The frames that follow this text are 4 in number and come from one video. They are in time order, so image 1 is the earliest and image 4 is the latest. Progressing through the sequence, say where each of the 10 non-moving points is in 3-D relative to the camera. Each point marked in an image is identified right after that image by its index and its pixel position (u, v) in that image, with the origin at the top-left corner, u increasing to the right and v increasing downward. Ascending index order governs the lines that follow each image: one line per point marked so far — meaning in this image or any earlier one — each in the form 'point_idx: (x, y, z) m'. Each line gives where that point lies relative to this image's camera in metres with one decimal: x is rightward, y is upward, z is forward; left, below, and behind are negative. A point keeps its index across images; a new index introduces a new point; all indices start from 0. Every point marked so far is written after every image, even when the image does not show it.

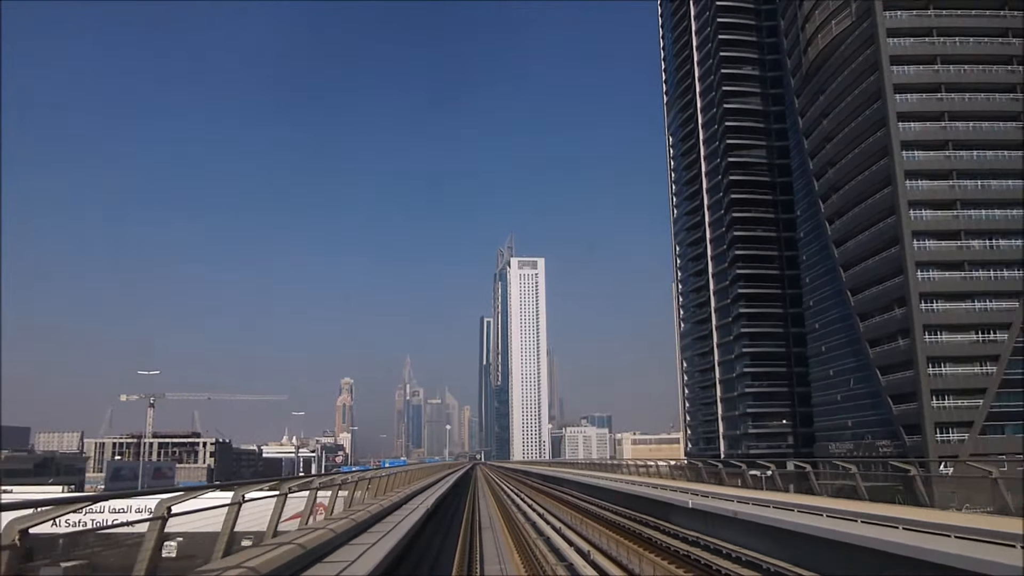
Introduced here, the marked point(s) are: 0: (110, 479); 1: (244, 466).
0: (-6.7, -3.1, +12.7) m
1: (-6.9, -4.6, +19.6) m
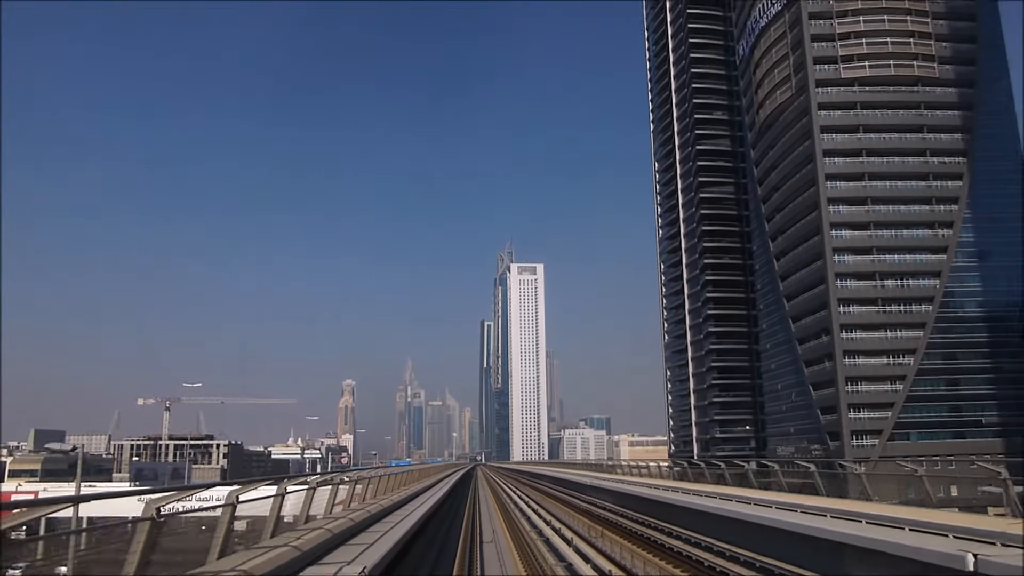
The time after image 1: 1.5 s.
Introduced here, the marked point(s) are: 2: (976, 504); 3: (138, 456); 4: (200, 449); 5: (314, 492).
0: (-6.7, -3.3, +13.5) m
1: (-6.9, -4.8, +20.4) m
2: (+6.9, -3.3, +11.5) m
3: (-8.4, -3.8, +17.1) m
4: (-7.6, -3.9, +18.7) m
5: (-2.9, -2.9, +11.1) m
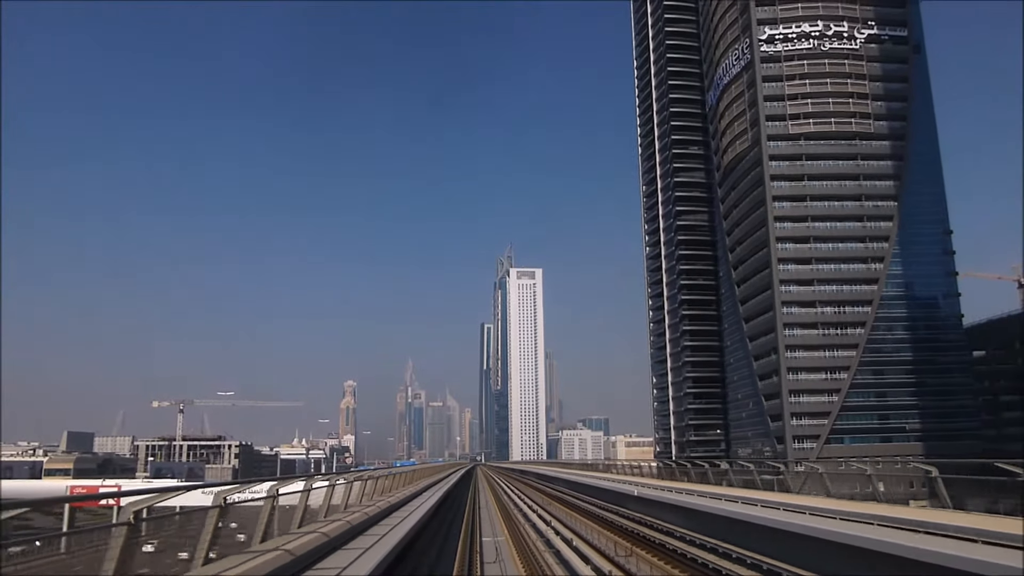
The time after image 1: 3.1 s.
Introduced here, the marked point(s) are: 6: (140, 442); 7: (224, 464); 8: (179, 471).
0: (-6.7, -3.5, +14.3) m
1: (-6.9, -5.0, +21.2) m
2: (+6.9, -3.4, +12.3) m
3: (-8.4, -3.9, +17.9) m
4: (-7.7, -4.1, +19.5) m
5: (-2.9, -3.1, +11.9) m
6: (-8.3, -3.5, +17.0) m
7: (-6.9, -4.2, +18.4) m
8: (-6.6, -3.6, +15.0) m
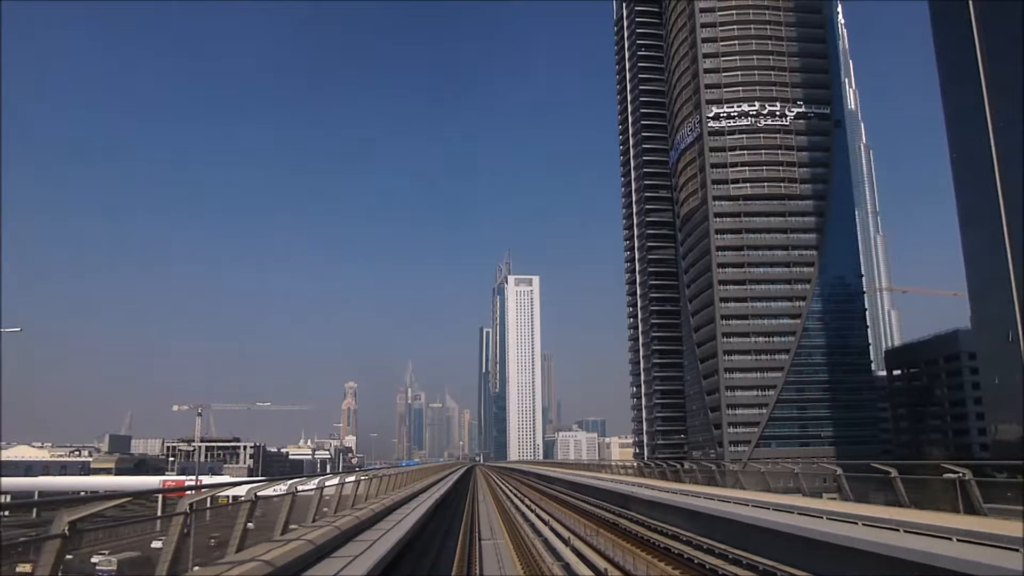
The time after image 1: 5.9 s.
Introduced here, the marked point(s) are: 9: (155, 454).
0: (-6.8, -3.8, +15.6) m
1: (-7.0, -5.3, +22.5) m
2: (+6.8, -3.7, +13.6) m
3: (-8.5, -4.2, +19.1) m
4: (-7.7, -4.4, +20.7) m
5: (-3.0, -3.4, +13.2) m
6: (-8.4, -3.7, +18.3) m
7: (-7.0, -4.5, +19.7) m
8: (-6.7, -3.9, +16.3) m
9: (-7.3, -3.3, +15.5) m
